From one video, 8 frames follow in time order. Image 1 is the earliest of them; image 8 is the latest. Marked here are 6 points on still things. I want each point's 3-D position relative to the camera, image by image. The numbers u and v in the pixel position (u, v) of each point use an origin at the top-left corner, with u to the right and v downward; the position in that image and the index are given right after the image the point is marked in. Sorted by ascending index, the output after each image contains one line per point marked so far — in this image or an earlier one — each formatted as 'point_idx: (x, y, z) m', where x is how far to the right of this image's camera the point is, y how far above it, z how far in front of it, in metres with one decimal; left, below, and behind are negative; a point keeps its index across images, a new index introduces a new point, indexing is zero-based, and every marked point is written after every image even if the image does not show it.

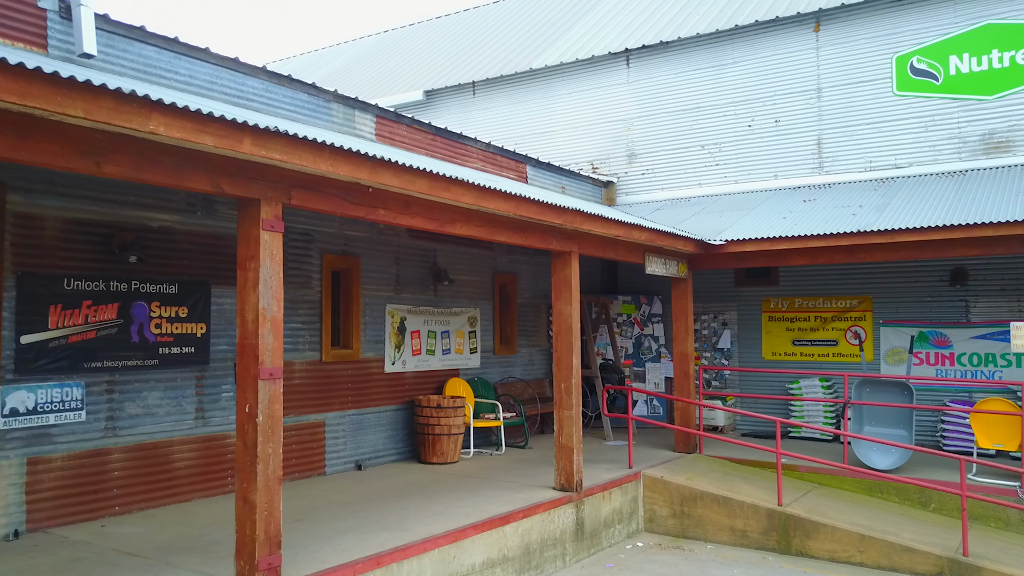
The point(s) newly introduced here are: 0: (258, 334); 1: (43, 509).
0: (-1.3, -0.2, +4.3) m
1: (-3.1, -1.5, +5.6) m
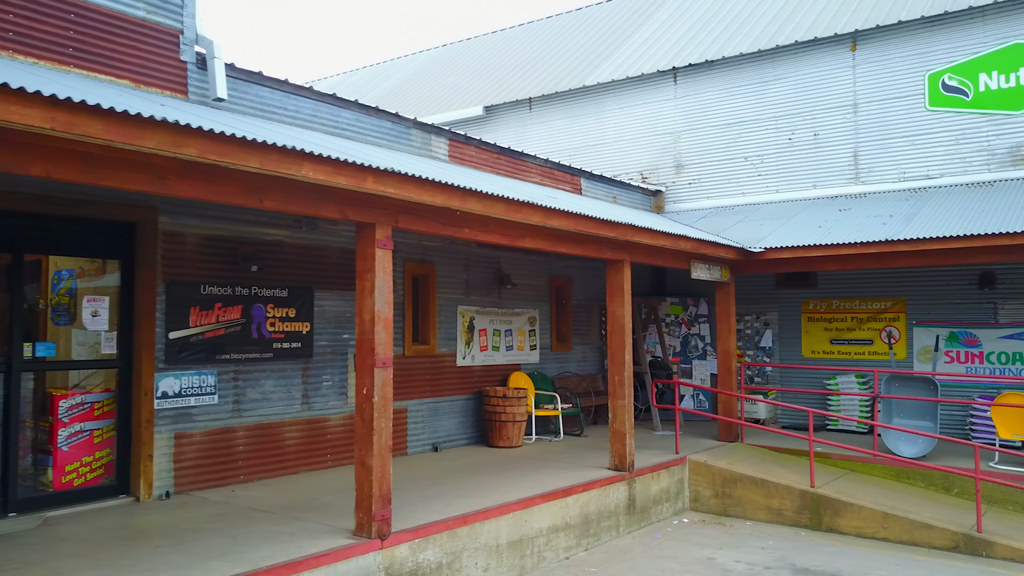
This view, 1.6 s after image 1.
0: (-0.9, -0.3, +5.4) m
1: (-2.6, -1.5, +6.7) m
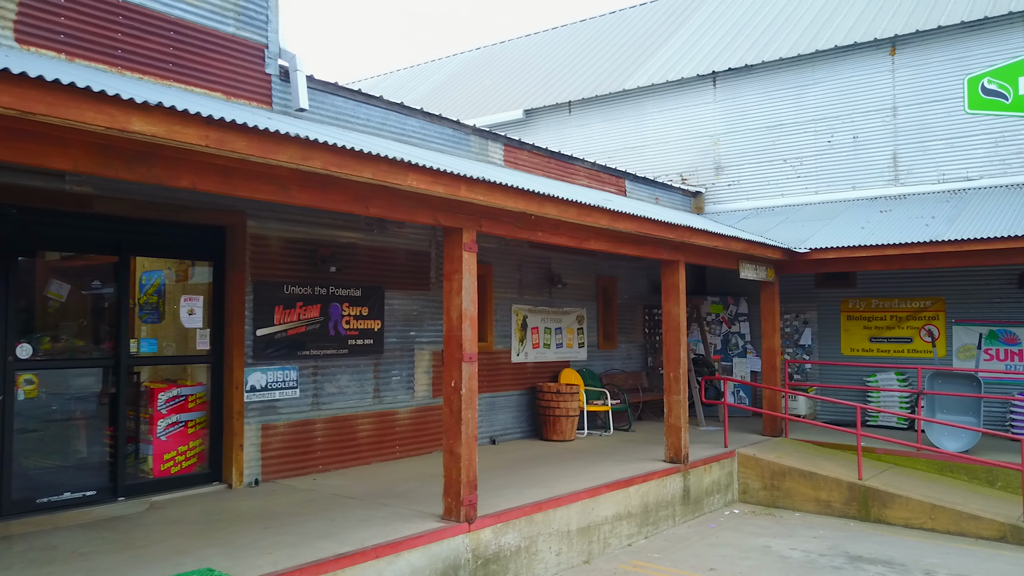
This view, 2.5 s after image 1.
0: (-0.4, -0.3, +5.7) m
1: (-2.1, -1.5, +7.1) m
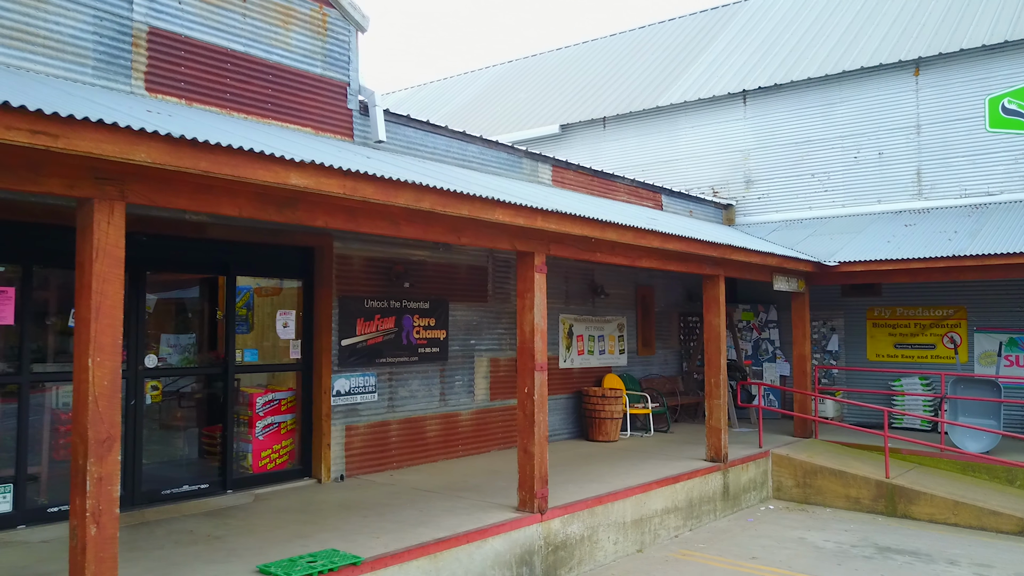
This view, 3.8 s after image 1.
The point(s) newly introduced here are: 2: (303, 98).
0: (+0.2, -0.4, +6.5) m
1: (-1.5, -1.7, +7.9) m
2: (-1.9, +1.7, +7.5) m
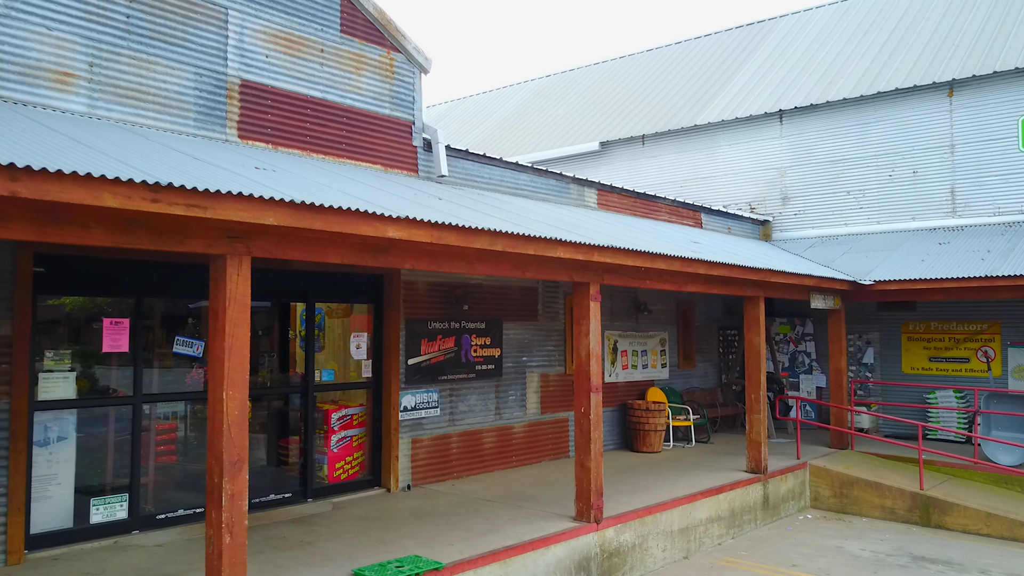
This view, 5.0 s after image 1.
0: (+0.7, -0.7, +7.1) m
1: (-0.9, -1.9, +8.5) m
2: (-1.4, +1.5, +8.2) m
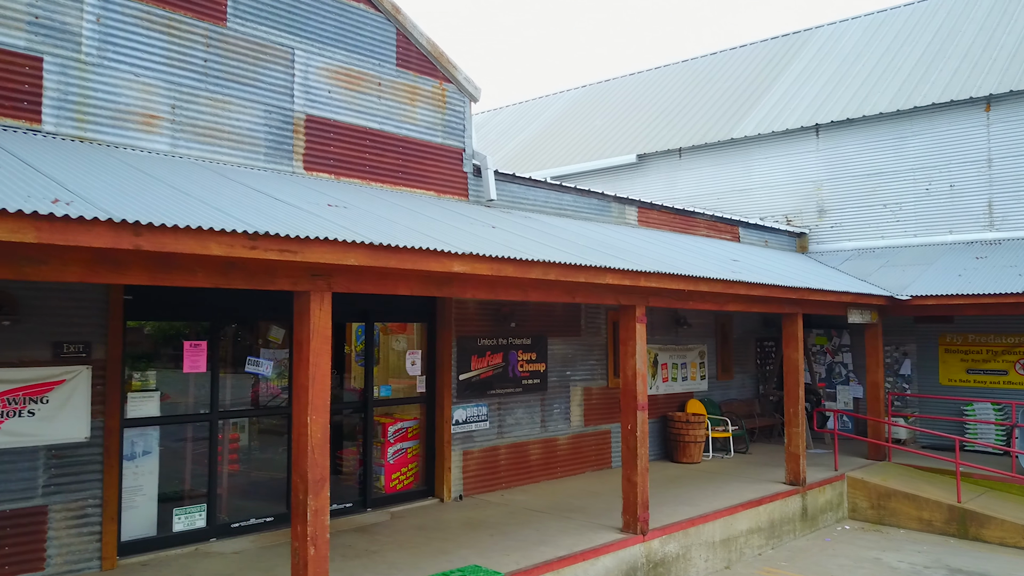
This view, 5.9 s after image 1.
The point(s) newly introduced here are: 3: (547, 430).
0: (+1.1, -0.9, +7.4) m
1: (-0.4, -2.1, +9.0) m
2: (-0.9, +1.3, +8.6) m
3: (+0.4, -1.7, +9.9) m
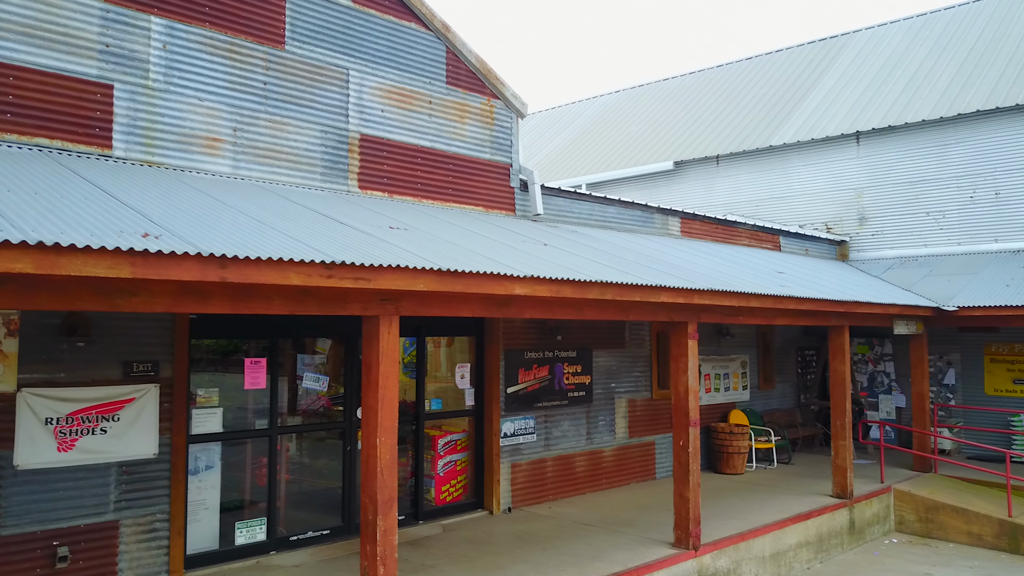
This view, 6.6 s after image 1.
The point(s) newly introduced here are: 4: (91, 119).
0: (+1.6, -1.0, +7.4) m
1: (+0.1, -2.3, +9.0) m
2: (-0.4, +1.1, +8.7) m
3: (+1.0, -1.9, +10.0) m
4: (-3.1, +1.3, +6.1) m
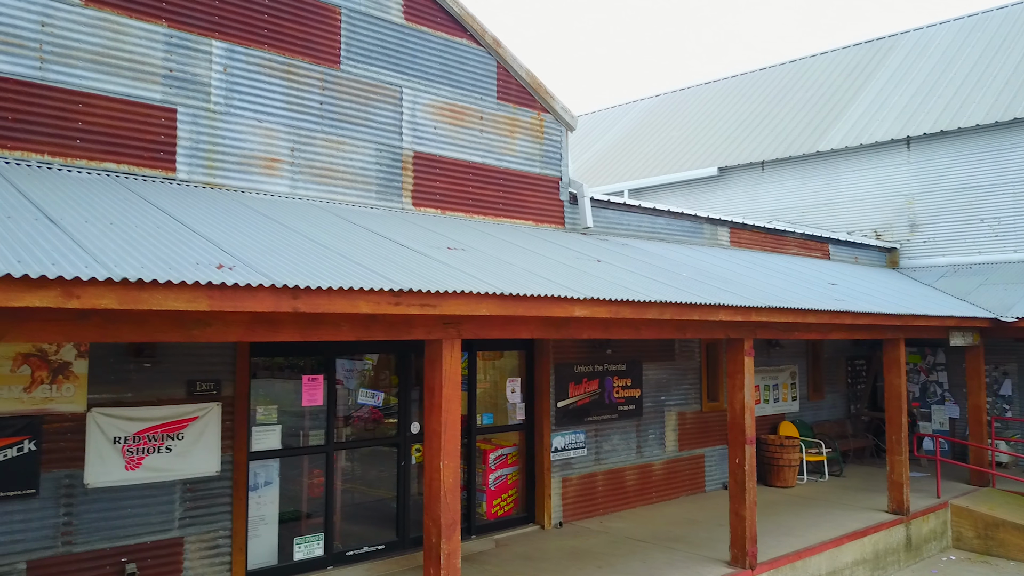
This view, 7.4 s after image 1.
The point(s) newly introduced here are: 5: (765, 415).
0: (+2.1, -1.2, +7.4) m
1: (+0.6, -2.4, +9.0) m
2: (+0.1, +1.0, +8.7) m
3: (+1.6, -2.0, +9.9) m
4: (-2.7, +1.1, +6.2) m
5: (+3.6, -1.8, +11.7) m
